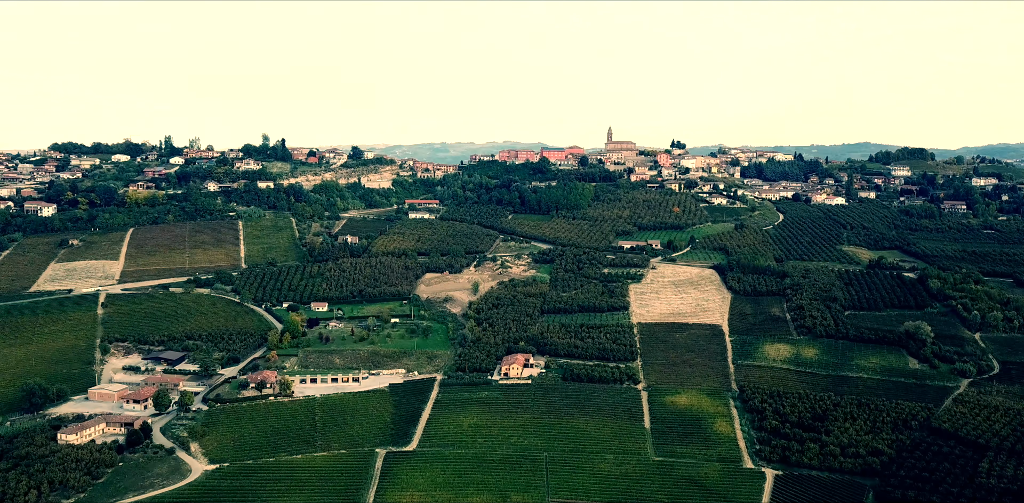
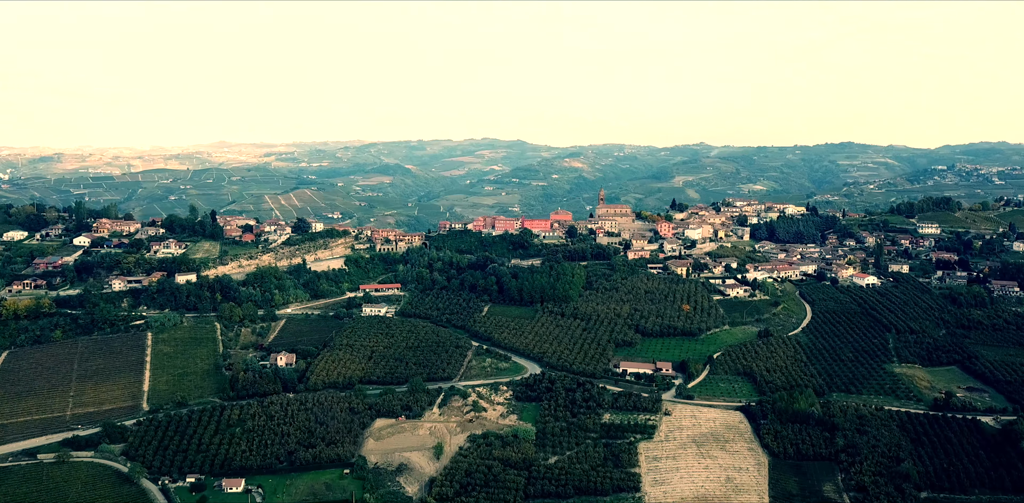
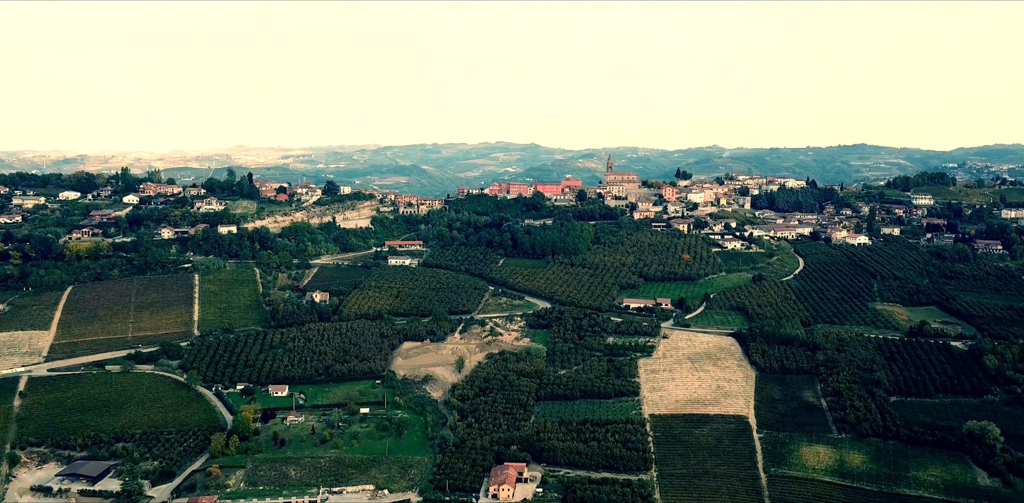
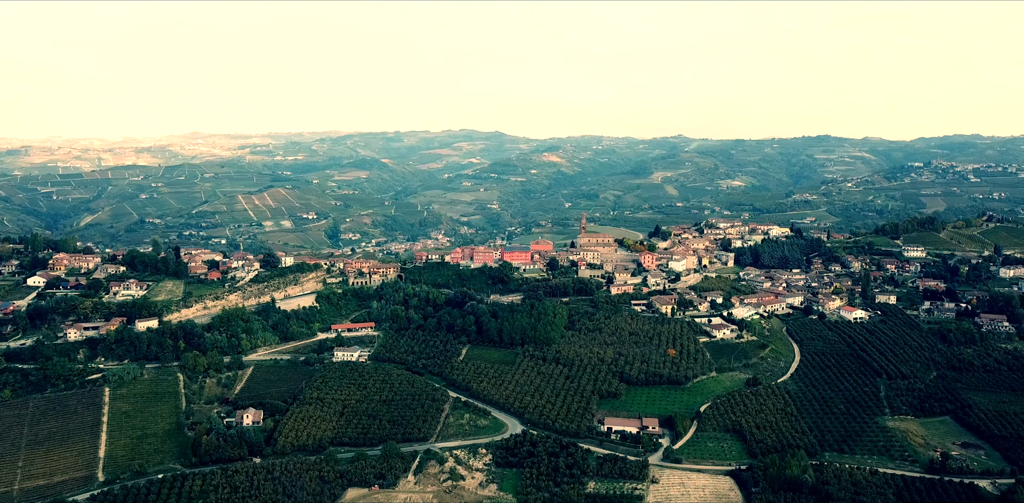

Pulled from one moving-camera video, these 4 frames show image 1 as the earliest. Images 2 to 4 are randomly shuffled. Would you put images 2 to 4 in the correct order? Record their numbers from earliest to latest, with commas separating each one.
3, 2, 4
